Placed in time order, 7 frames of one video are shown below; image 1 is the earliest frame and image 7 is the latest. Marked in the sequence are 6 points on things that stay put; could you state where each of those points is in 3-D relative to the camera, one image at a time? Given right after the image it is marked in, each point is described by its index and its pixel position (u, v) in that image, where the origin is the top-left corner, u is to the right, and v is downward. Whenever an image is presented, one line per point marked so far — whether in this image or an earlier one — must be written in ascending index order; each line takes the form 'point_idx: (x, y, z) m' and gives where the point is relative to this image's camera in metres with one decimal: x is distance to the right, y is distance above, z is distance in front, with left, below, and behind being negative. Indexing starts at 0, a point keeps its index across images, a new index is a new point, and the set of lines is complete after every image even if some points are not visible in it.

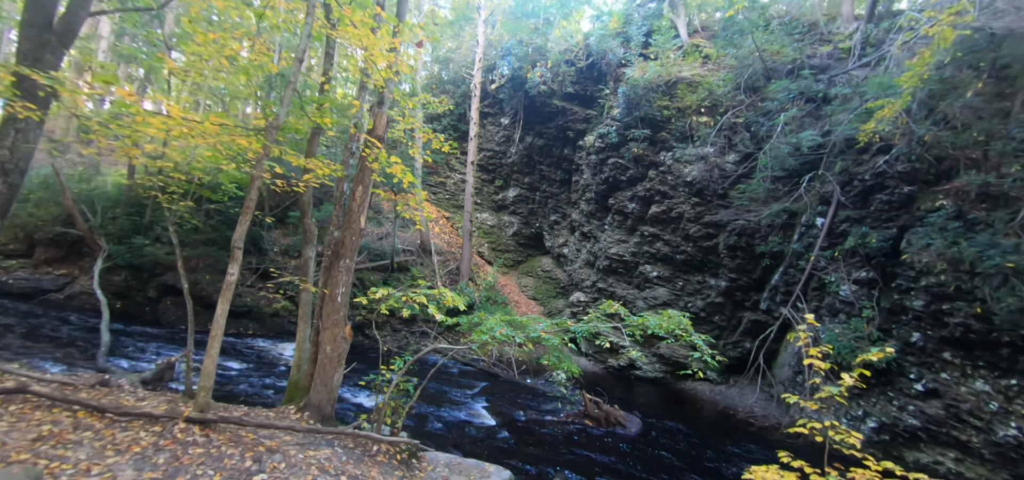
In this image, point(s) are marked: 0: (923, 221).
0: (+10.6, +0.5, +11.8) m
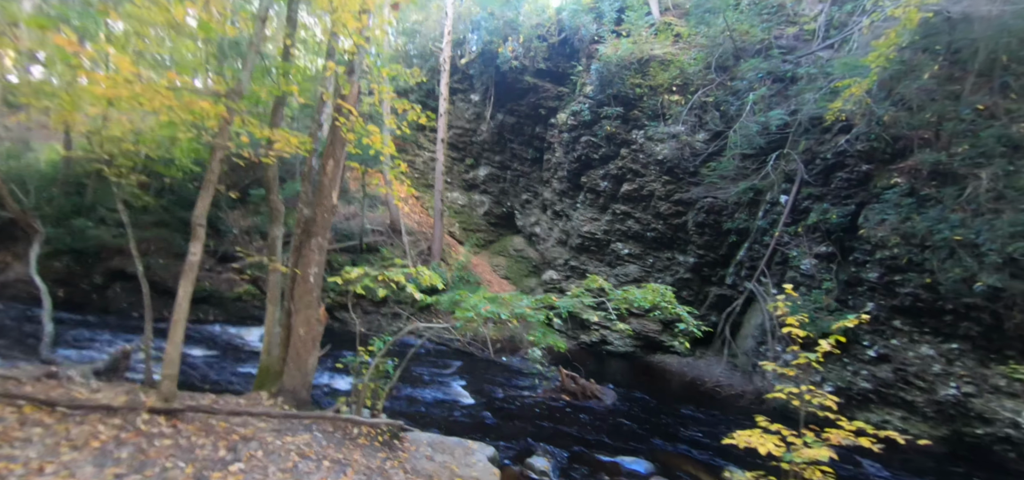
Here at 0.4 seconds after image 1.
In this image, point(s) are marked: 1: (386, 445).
0: (+9.9, +1.1, +12.4) m
1: (-1.8, -2.8, +6.4) m
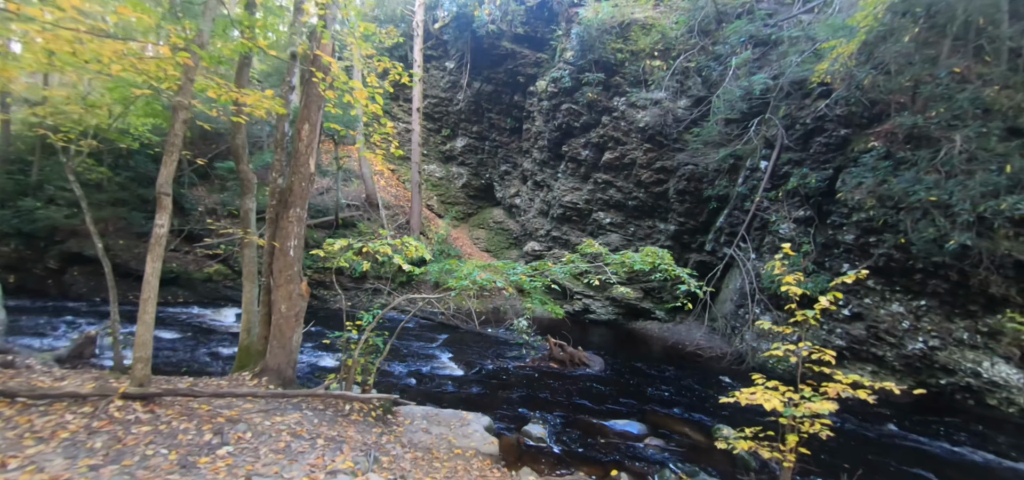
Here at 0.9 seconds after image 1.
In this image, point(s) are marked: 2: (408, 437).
0: (+9.5, +2.1, +12.5) m
1: (-1.8, -2.4, +6.2) m
2: (-1.4, -2.6, +6.0) m
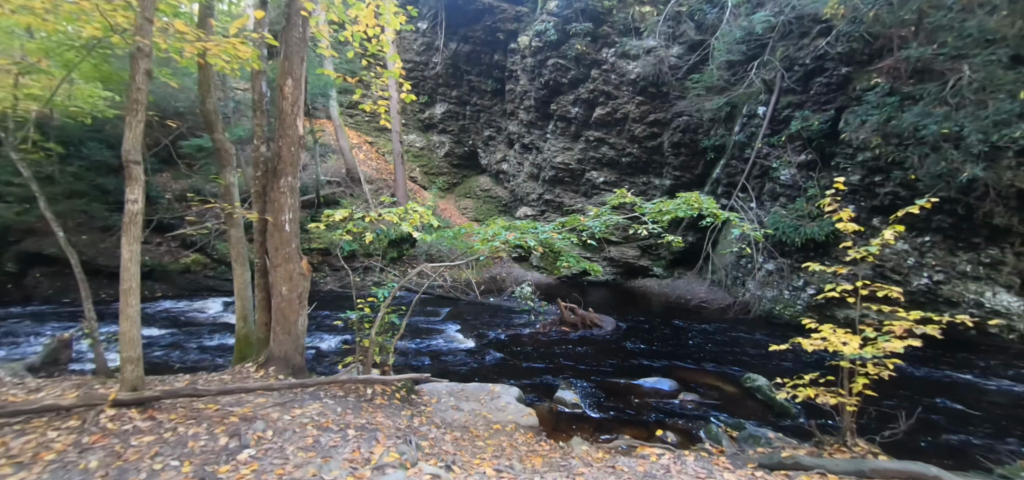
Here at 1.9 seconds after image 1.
0: (+9.3, +3.7, +12.2) m
1: (-1.3, -2.0, +5.7) m
2: (-0.9, -2.1, +5.5) m
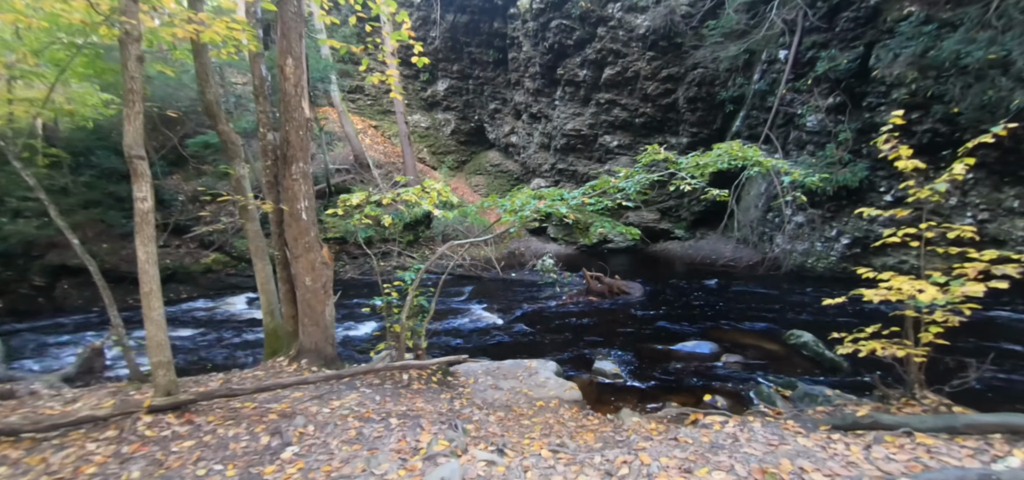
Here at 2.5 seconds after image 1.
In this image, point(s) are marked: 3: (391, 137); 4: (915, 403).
0: (+9.4, +5.2, +11.5) m
1: (-0.8, -1.7, +5.5) m
2: (-0.4, -1.8, +5.3) m
3: (-5.1, +4.4, +19.5) m
4: (+4.2, -1.7, +4.9) m
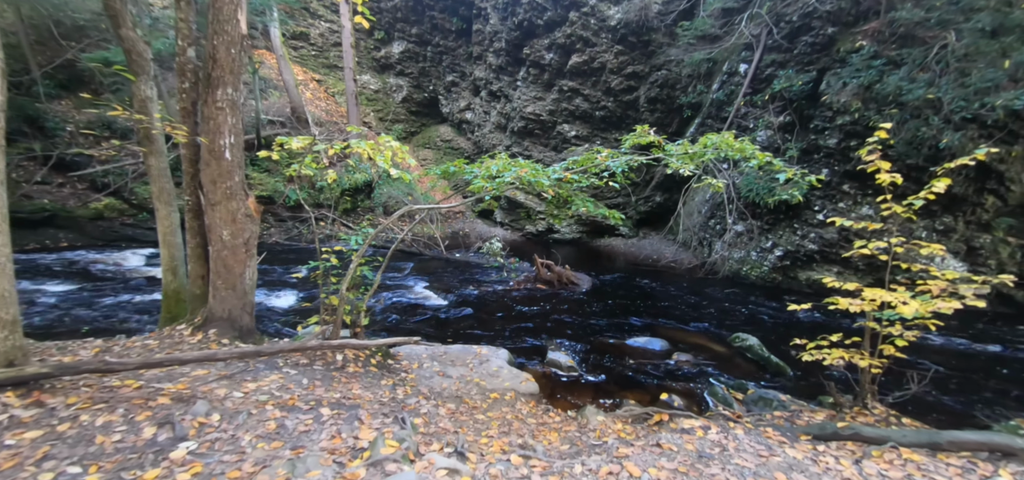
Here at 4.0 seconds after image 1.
0: (+8.6, +4.7, +12.0) m
1: (-1.3, -1.3, +4.8) m
2: (-0.9, -1.5, +4.7) m
3: (-6.9, +5.6, +17.9) m
4: (+3.7, -1.8, +4.8) m
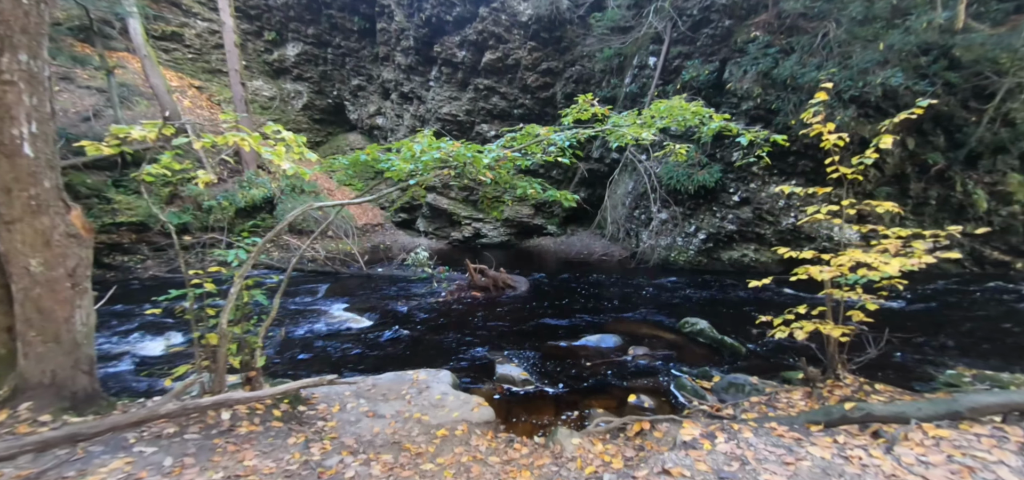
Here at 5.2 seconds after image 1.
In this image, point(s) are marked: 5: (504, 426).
0: (+6.3, +5.3, +12.5) m
1: (-1.7, -1.4, +3.7) m
2: (-1.3, -1.5, +3.6) m
3: (-10.0, +4.7, +15.8) m
4: (+3.3, -1.5, +4.5) m
5: (-0.1, -1.7, +4.2) m
